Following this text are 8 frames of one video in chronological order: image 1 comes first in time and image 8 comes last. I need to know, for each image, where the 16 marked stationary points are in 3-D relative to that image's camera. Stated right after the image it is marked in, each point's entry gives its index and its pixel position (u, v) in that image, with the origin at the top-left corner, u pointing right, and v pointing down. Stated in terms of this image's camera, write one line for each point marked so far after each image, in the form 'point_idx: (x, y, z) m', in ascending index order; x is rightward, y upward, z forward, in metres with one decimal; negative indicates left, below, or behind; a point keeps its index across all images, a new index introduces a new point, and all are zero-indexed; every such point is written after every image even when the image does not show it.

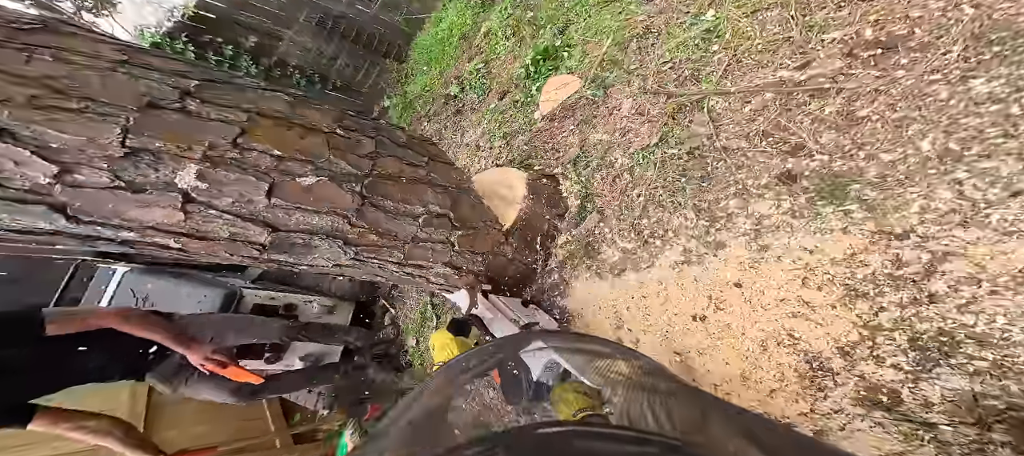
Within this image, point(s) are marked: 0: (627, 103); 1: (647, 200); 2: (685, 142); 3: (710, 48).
0: (+0.5, +0.5, +1.3) m
1: (+0.4, +0.1, +1.0) m
2: (+0.6, +0.3, +1.0) m
3: (+0.8, +0.7, +1.2) m
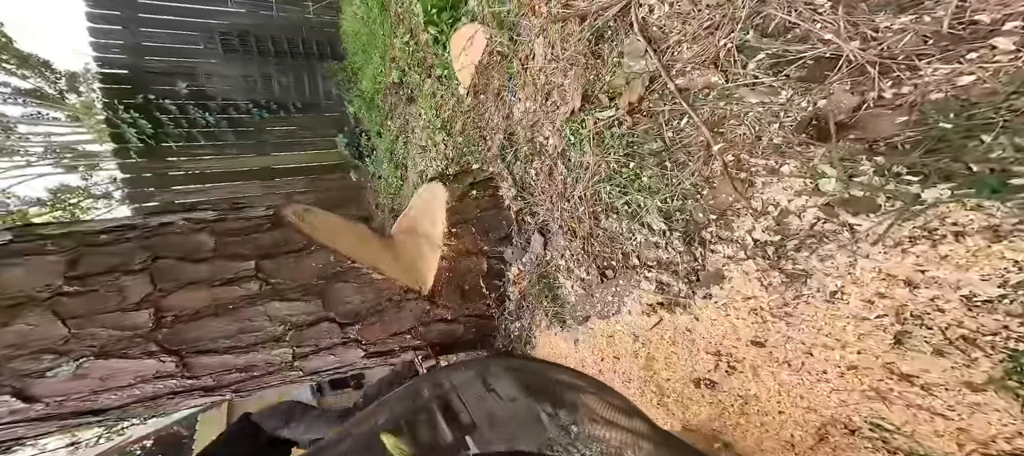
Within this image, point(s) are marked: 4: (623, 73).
0: (+0.1, +0.5, +0.8) m
1: (+0.2, +0.1, +0.6) m
2: (+0.3, +0.3, +0.6) m
3: (+0.4, +0.7, +0.6) m
4: (+0.3, +0.3, +0.6) m
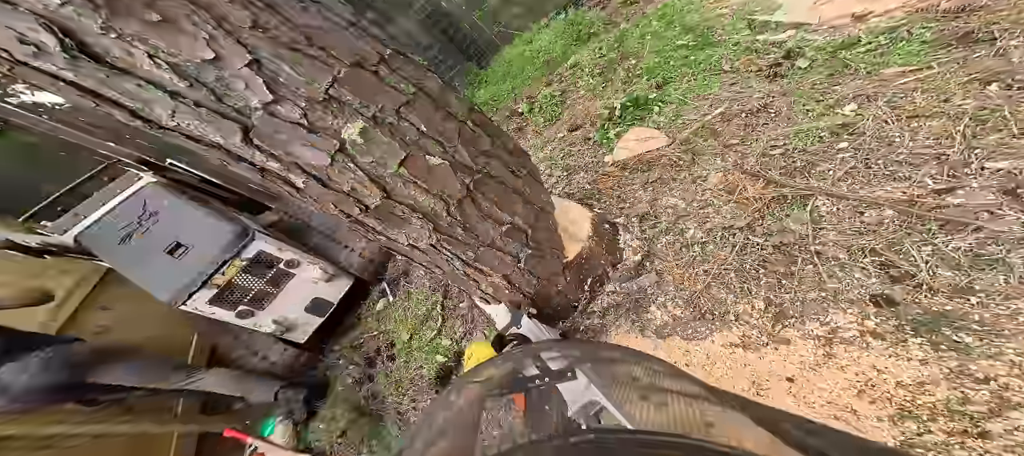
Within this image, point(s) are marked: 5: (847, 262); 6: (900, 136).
0: (+0.8, +0.2, +1.3) m
1: (+0.6, -0.2, +1.0) m
2: (+0.8, 0.0, +1.1) m
3: (+1.2, +0.3, +1.2) m
4: (+0.9, 0.0, +1.1) m
5: (+1.0, -0.1, +0.9) m
6: (+1.3, +0.3, +1.1) m
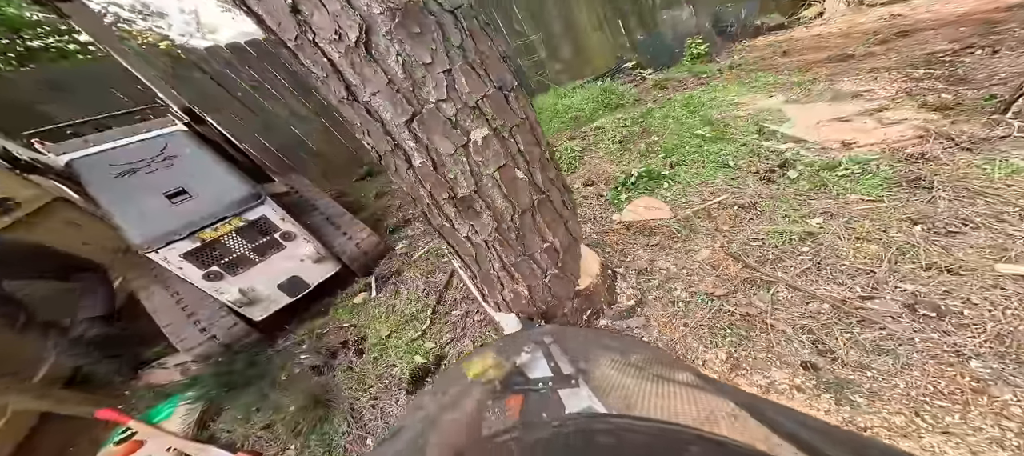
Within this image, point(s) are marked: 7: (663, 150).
0: (+0.9, -0.1, +1.6) m
1: (+0.7, -0.4, +1.3) m
2: (+0.9, -0.3, +1.3) m
3: (+1.3, -0.1, +1.5) m
4: (+1.0, -0.3, +1.4) m
5: (+1.1, -0.4, +1.2) m
6: (+1.4, -0.1, +1.4) m
7: (+1.2, +0.6, +2.6) m
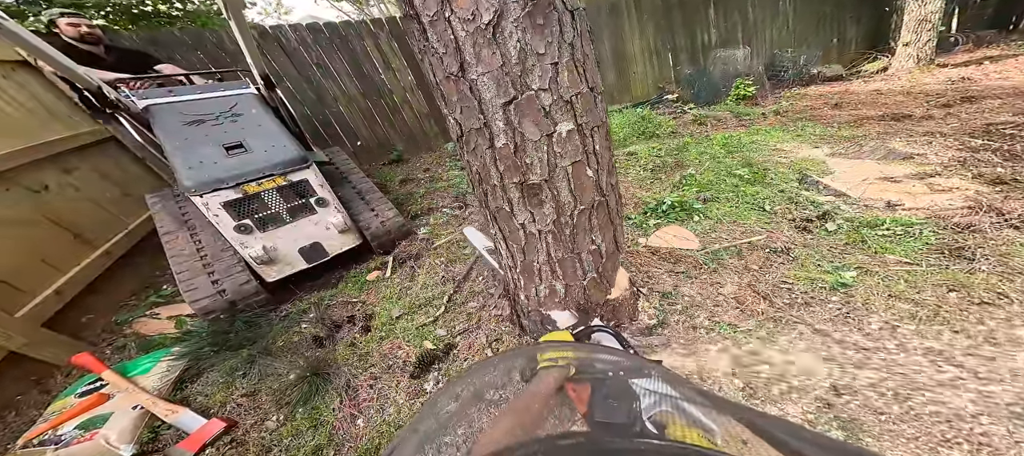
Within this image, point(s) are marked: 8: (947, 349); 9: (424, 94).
0: (+1.1, -0.3, +1.7) m
1: (+0.8, -0.5, +1.4) m
2: (+1.1, -0.5, +1.4) m
3: (+1.5, -0.3, +1.5) m
4: (+1.1, -0.5, +1.4) m
5: (+1.2, -0.5, +1.2) m
6: (+1.6, -0.3, +1.5) m
7: (+1.5, +0.4, +2.7) m
8: (+1.6, -0.5, +1.2) m
9: (-1.2, +1.9, +4.7) m
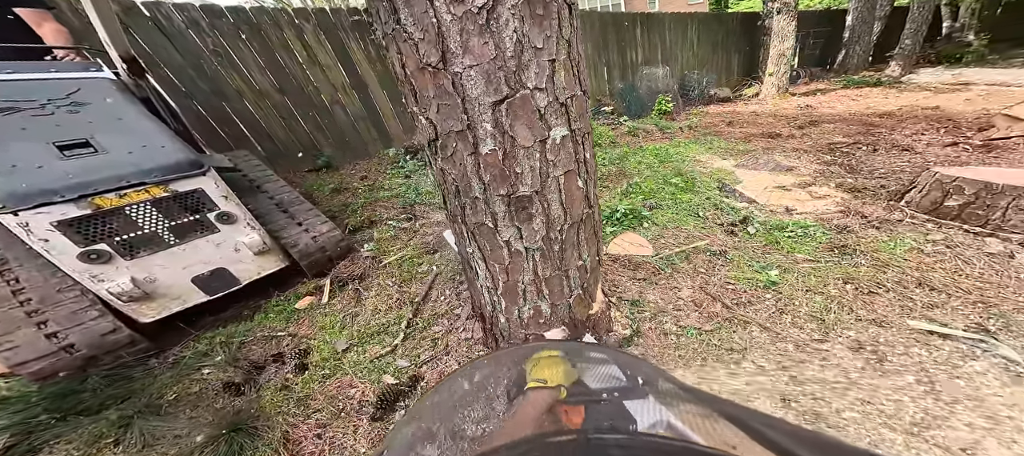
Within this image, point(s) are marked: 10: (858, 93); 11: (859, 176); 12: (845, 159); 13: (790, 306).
0: (+1.0, -0.4, +1.8) m
1: (+0.8, -0.6, +1.4) m
2: (+1.0, -0.5, +1.5) m
3: (+1.4, -0.4, +1.8) m
4: (+1.0, -0.5, +1.6) m
5: (+1.1, -0.6, +1.4) m
6: (+1.5, -0.4, +1.7) m
7: (+1.1, +0.3, +2.9) m
8: (+1.6, -0.5, +1.5) m
9: (-2.1, +1.8, +4.3) m
10: (+6.4, +2.7, +6.2) m
11: (+3.3, +0.5, +3.1) m
12: (+3.6, +0.8, +3.6) m
13: (+1.4, -0.4, +1.7) m
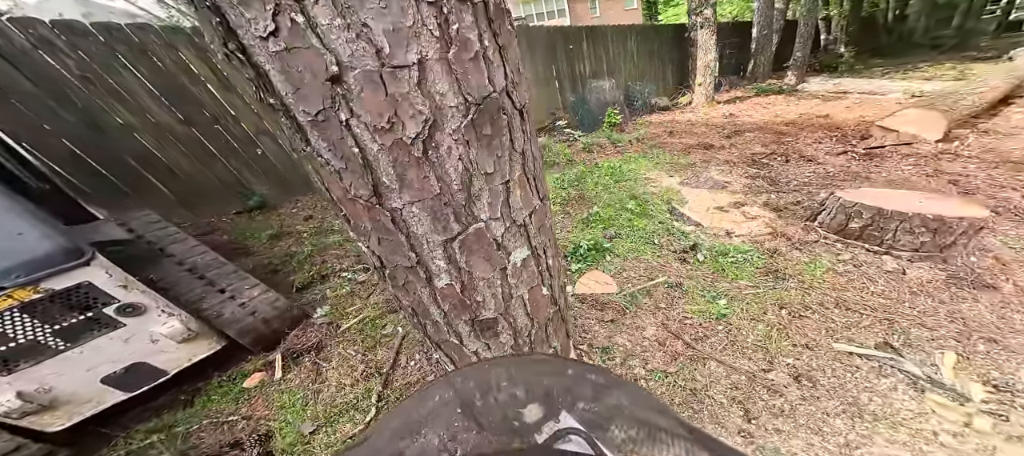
0: (+0.8, -0.6, +1.9) m
1: (+0.7, -0.8, +1.5) m
2: (+0.9, -0.8, +1.6) m
3: (+1.2, -0.6, +1.9) m
4: (+0.9, -0.7, +1.7) m
5: (+1.0, -0.8, +1.5) m
6: (+1.3, -0.6, +1.9) m
7: (+0.8, +0.1, +3.0) m
8: (+1.5, -0.7, +1.7) m
9: (-2.6, +1.3, +4.1) m
10: (+5.5, +2.8, +6.9) m
11: (+2.9, +0.4, +3.5) m
12: (+3.2, +0.7, +4.0) m
13: (+1.3, -0.6, +1.8) m
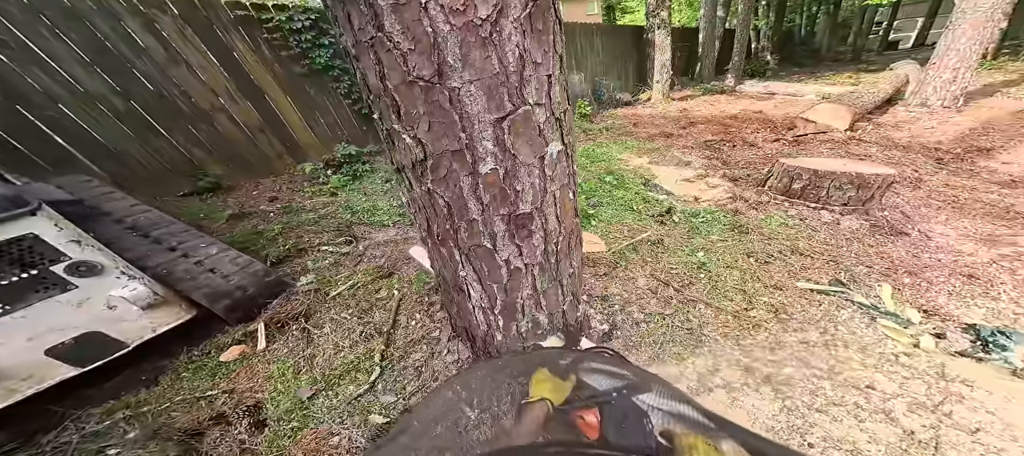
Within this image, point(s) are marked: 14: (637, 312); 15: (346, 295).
0: (+0.8, -0.3, +2.1) m
1: (+0.7, -0.6, +1.7) m
2: (+0.9, -0.5, +1.8) m
3: (+1.2, -0.3, +2.1) m
4: (+1.0, -0.5, +1.8) m
5: (+1.1, -0.5, +1.7) m
6: (+1.3, -0.3, +2.1) m
7: (+0.7, +0.3, +3.1) m
8: (+1.5, -0.4, +1.9) m
9: (-2.9, +1.5, +3.7) m
10: (+4.7, +3.0, +7.7) m
11: (+2.7, +0.7, +3.9) m
12: (+2.9, +1.0, +4.4) m
13: (+1.3, -0.3, +2.0) m
14: (+0.7, -0.5, +1.8) m
15: (-1.1, -0.4, +2.1) m
